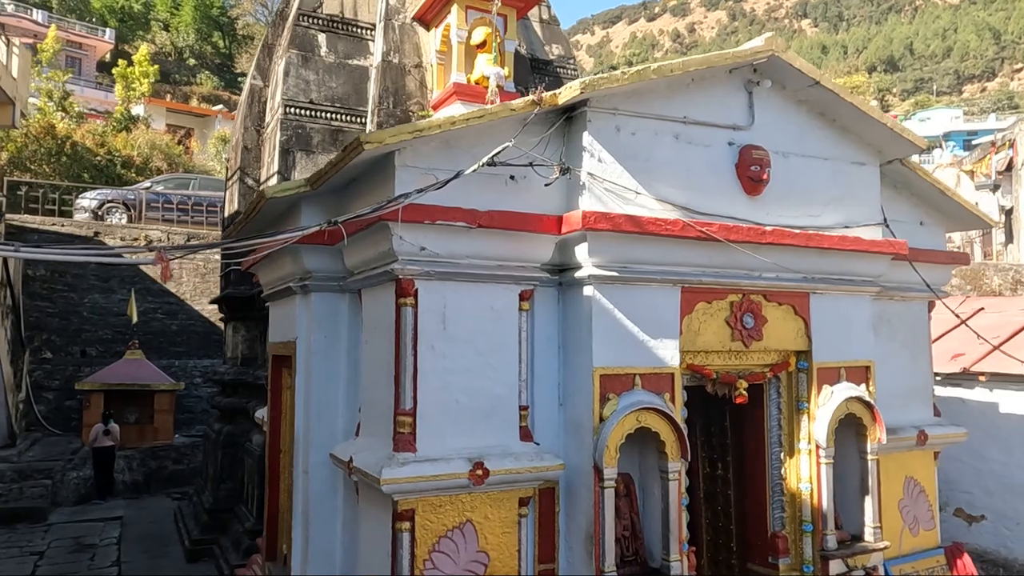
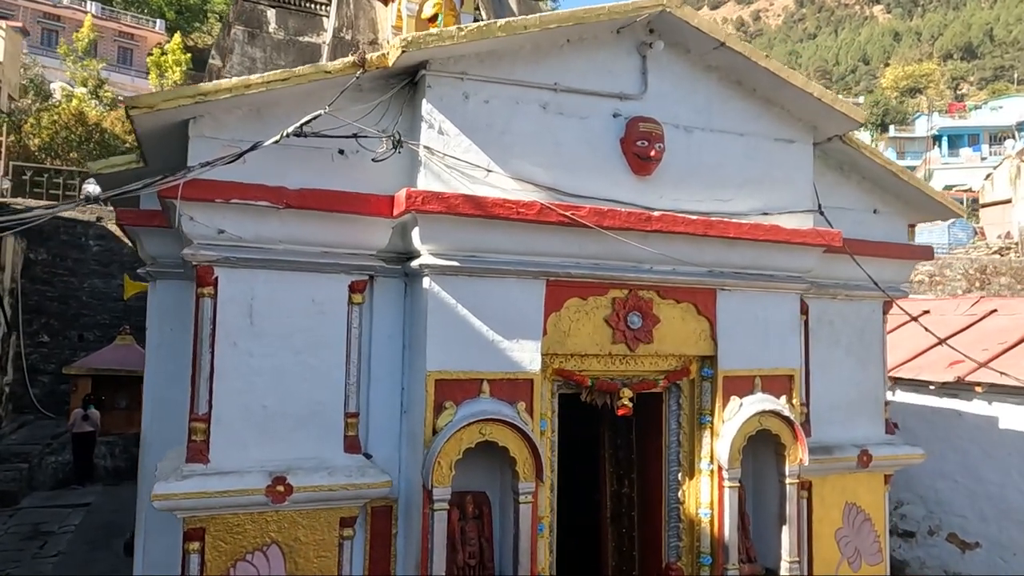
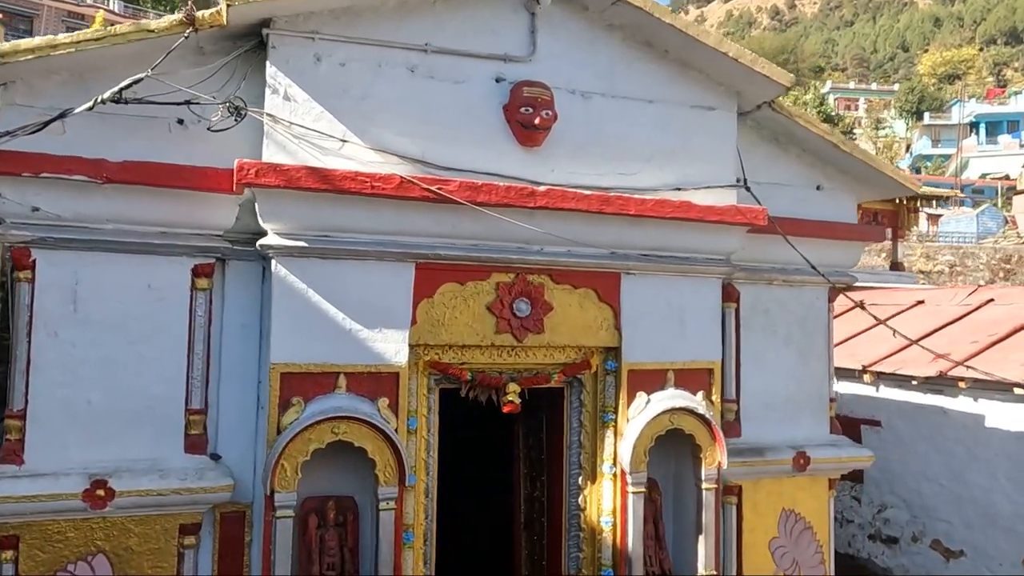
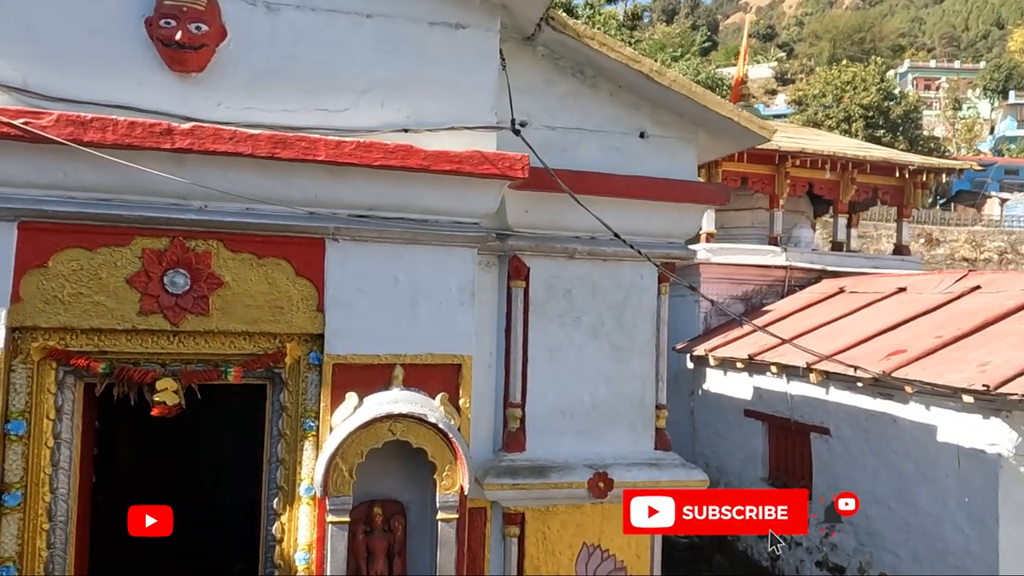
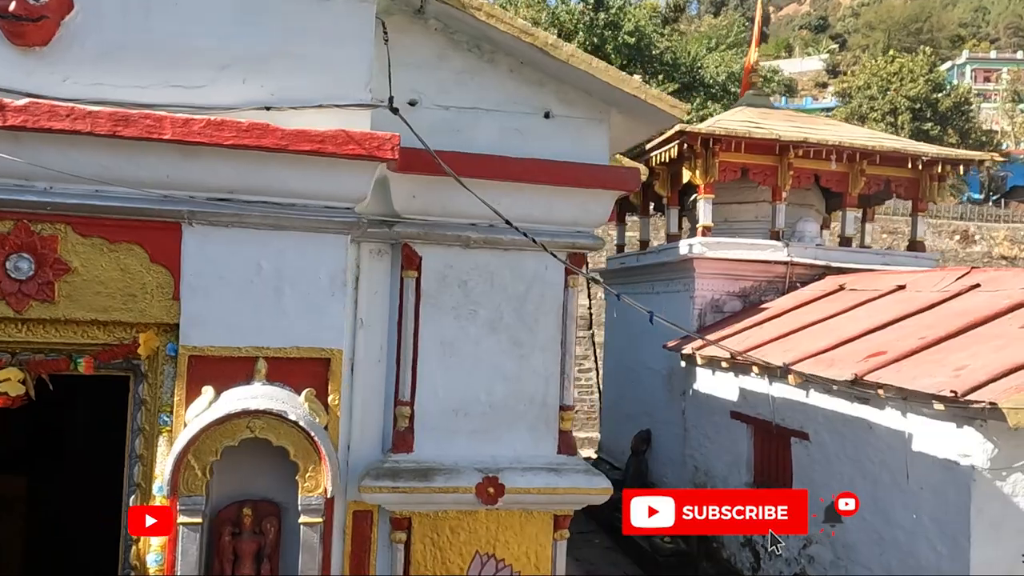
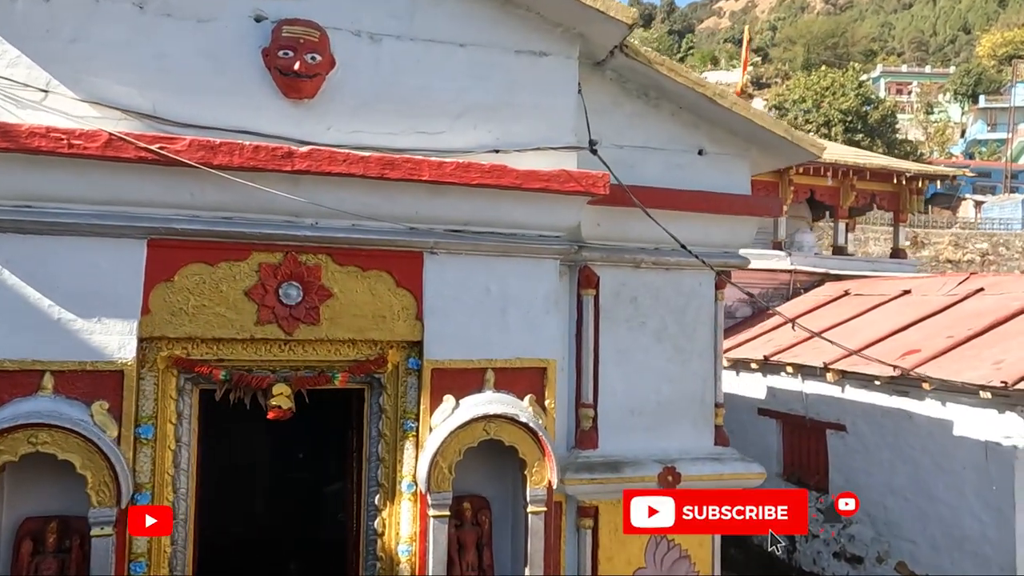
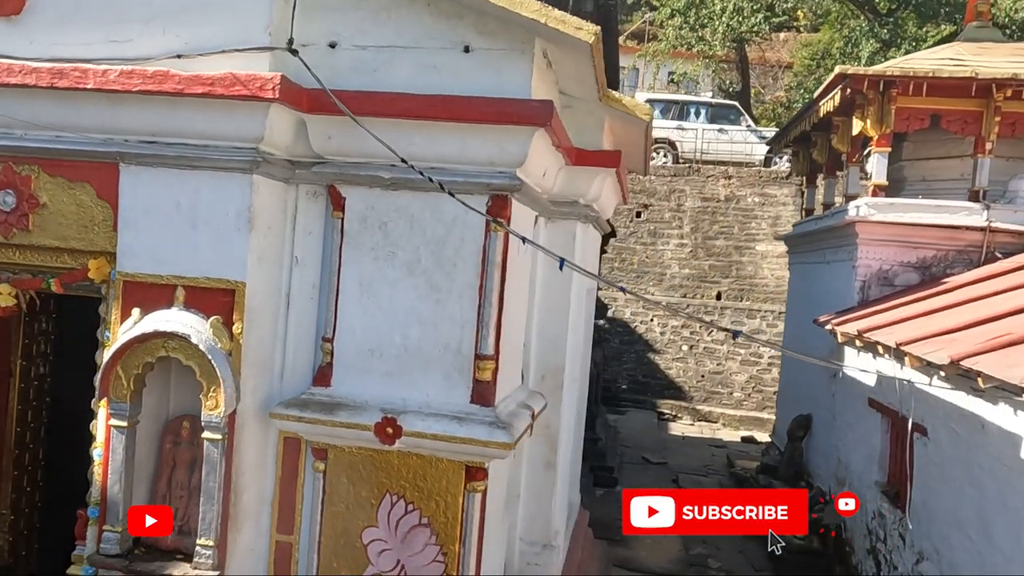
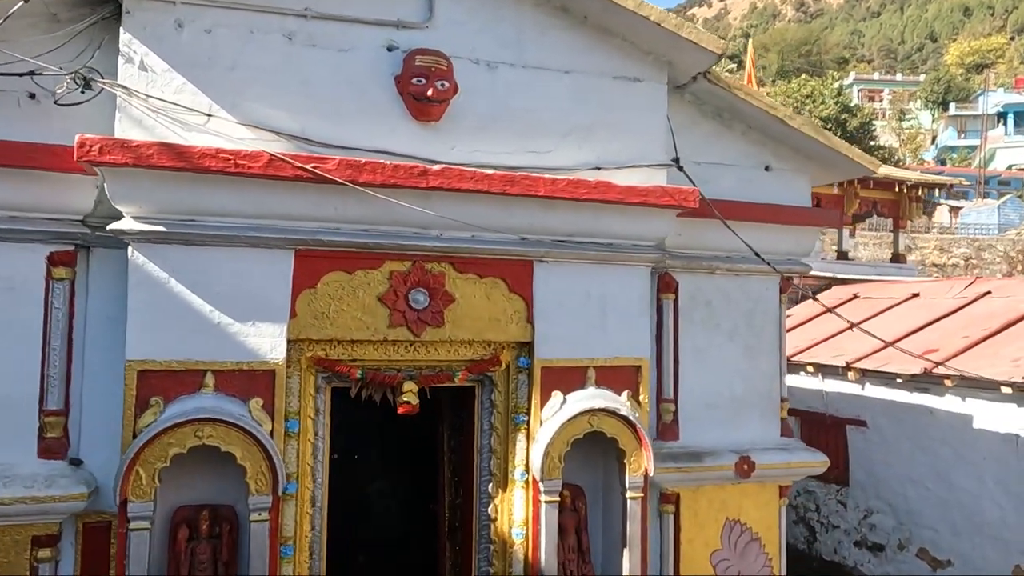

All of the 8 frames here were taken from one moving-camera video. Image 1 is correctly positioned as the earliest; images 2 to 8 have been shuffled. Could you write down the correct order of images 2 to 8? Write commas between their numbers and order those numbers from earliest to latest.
2, 3, 8, 6, 4, 5, 7
